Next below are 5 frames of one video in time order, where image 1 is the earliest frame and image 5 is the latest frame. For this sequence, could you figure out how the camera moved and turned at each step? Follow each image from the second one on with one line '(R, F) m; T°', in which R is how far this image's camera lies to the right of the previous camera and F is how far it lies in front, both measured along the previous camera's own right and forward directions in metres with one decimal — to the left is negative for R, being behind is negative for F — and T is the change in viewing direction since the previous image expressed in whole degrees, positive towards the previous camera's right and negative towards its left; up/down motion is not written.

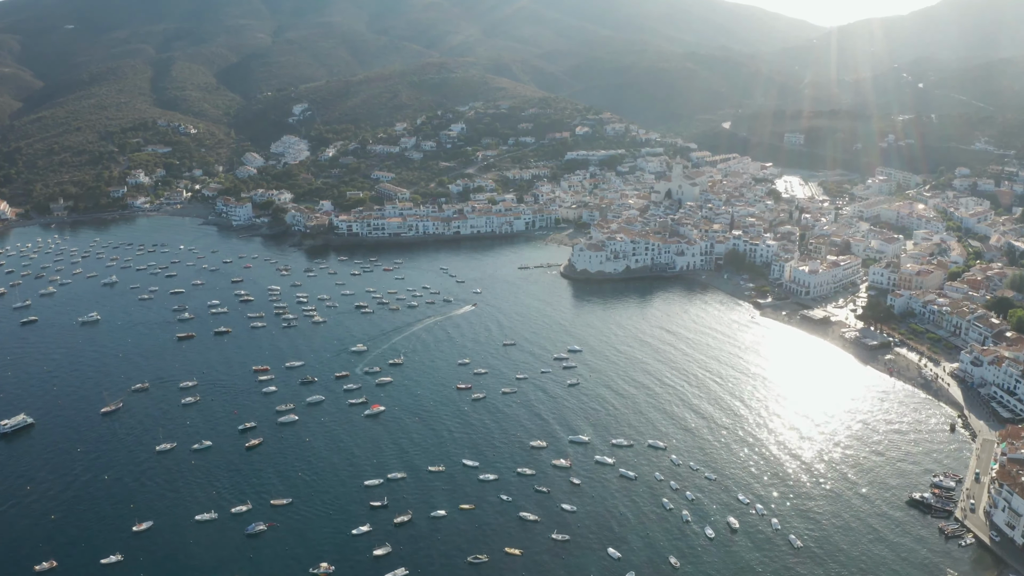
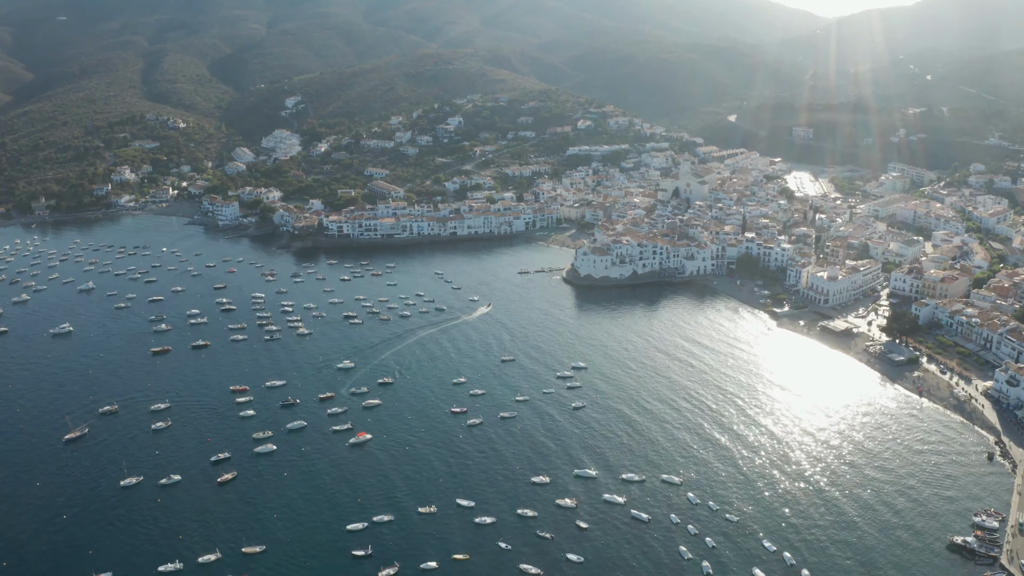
(+0.1, +3.8) m; 0°
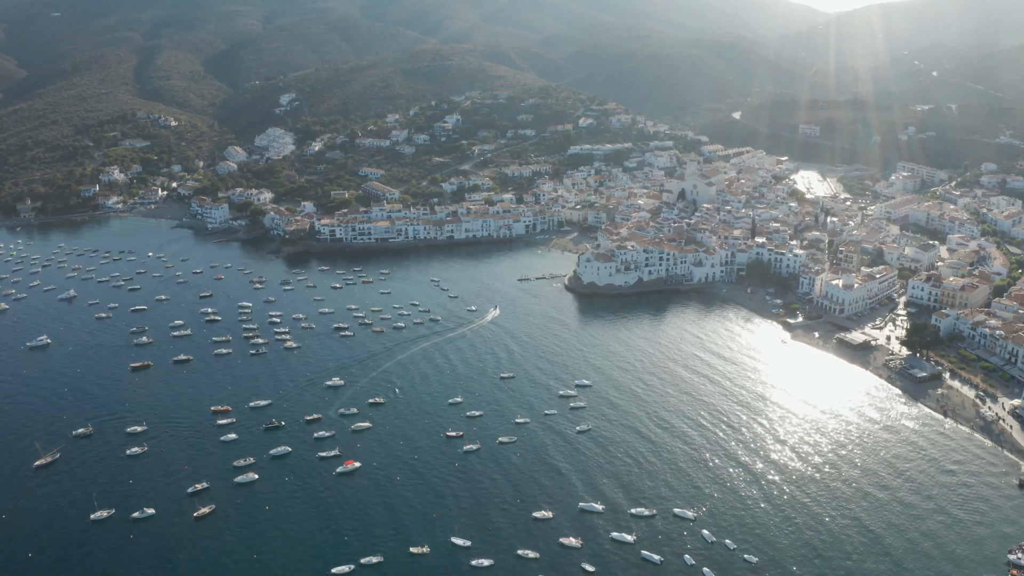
(0.0, +2.8) m; 0°
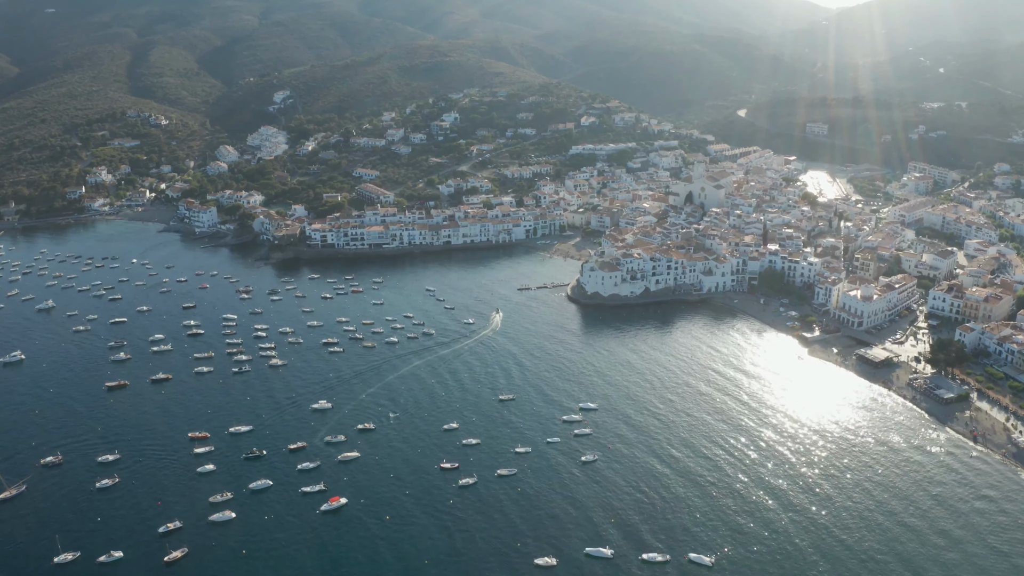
(0.0, +3.0) m; 0°
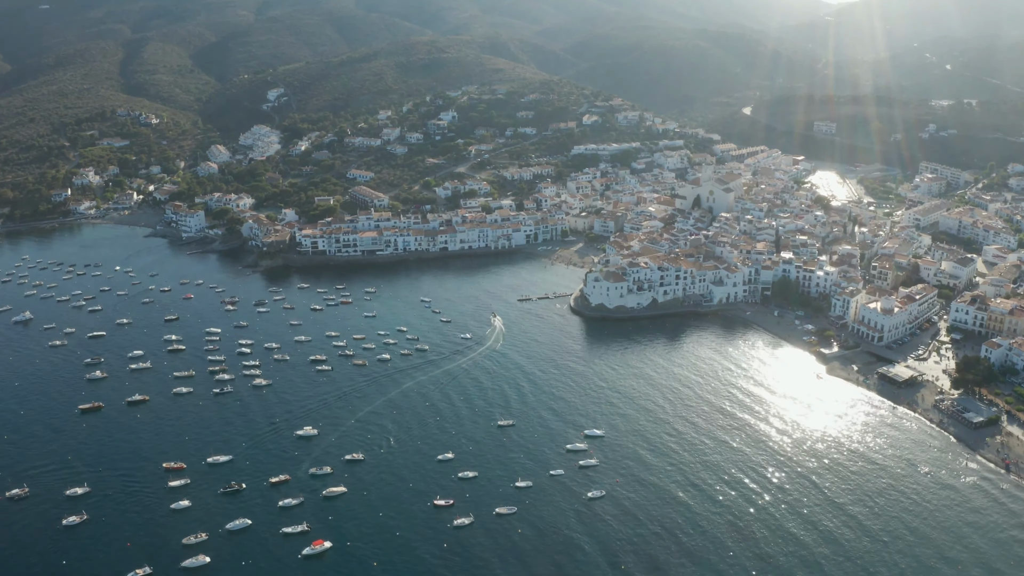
(0.0, +2.9) m; 0°
